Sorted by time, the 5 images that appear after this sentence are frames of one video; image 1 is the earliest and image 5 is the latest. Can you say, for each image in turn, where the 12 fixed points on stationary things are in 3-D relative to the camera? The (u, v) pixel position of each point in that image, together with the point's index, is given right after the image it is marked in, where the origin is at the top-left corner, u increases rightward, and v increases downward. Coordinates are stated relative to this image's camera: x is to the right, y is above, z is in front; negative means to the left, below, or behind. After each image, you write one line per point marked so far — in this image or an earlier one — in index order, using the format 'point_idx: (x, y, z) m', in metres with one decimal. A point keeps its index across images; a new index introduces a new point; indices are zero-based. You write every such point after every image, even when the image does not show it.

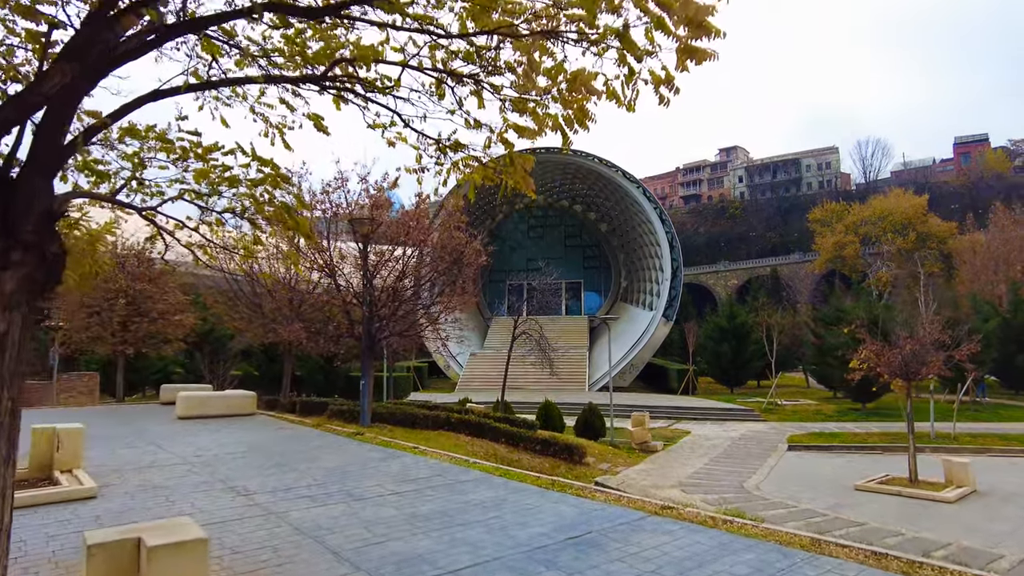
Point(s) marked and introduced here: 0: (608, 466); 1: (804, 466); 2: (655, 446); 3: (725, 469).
0: (+1.8, -3.3, +12.2) m
1: (+5.6, -3.4, +12.5) m
2: (+3.2, -3.5, +14.4) m
3: (+4.0, -3.4, +12.2) m
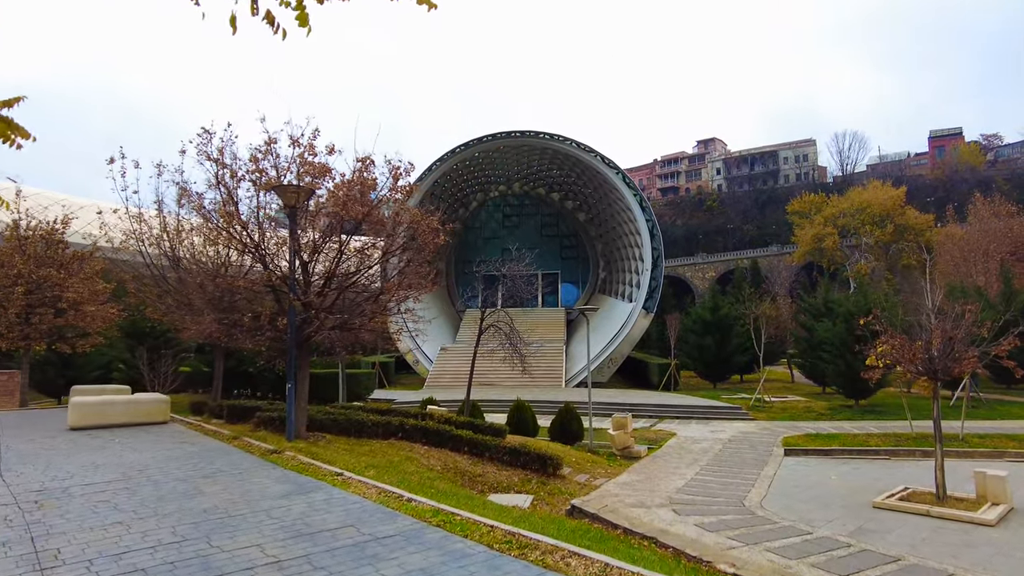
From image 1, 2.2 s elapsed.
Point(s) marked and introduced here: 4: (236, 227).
0: (+1.2, -3.1, +10.6) m
1: (+5.0, -3.2, +11.0) m
2: (+2.5, -3.2, +12.9) m
3: (+3.4, -3.2, +10.7) m
4: (-4.2, +1.0, +9.8) m
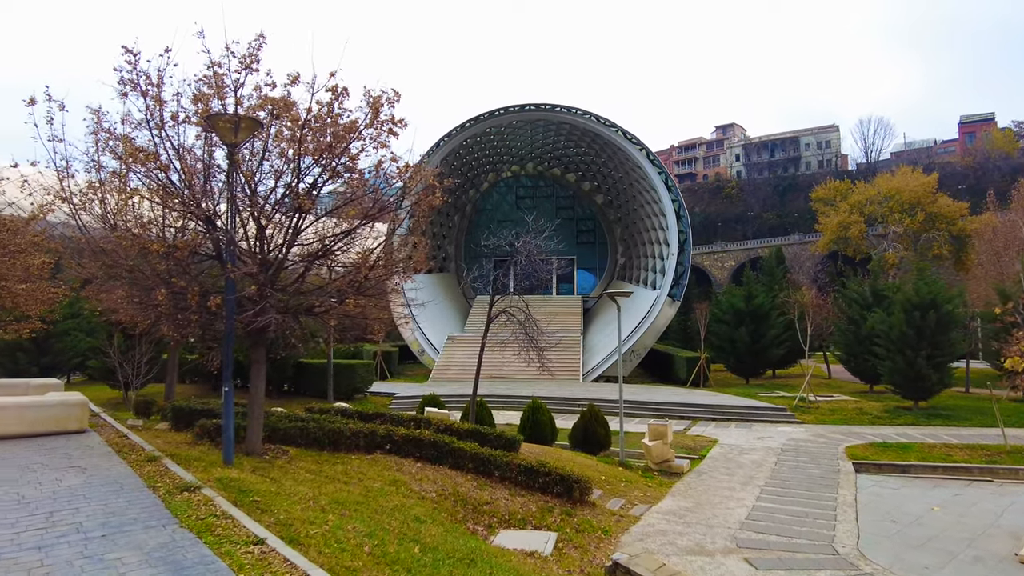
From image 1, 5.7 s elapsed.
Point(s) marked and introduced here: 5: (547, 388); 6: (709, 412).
0: (+1.4, -2.8, +8.4) m
1: (+5.2, -2.9, +8.7) m
2: (+2.7, -2.9, +10.6) m
3: (+3.6, -2.9, +8.4) m
4: (-4.0, +1.3, +7.6) m
5: (+1.1, -3.0, +19.9) m
6: (+5.1, -3.2, +16.7) m
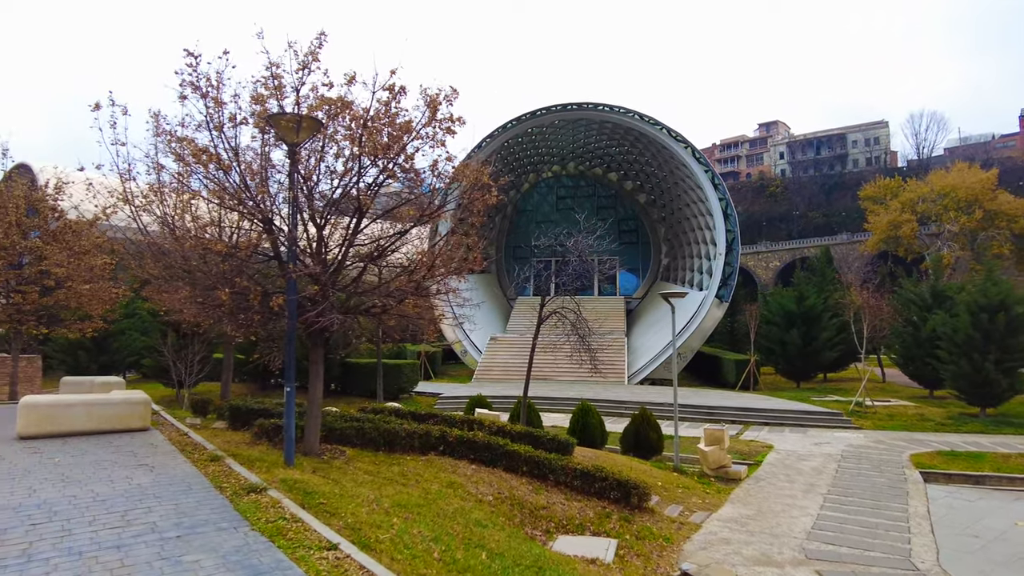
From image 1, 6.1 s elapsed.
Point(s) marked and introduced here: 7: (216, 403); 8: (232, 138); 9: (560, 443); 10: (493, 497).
0: (+2.1, -2.8, +8.1) m
1: (+5.9, -2.9, +8.3) m
2: (+3.6, -2.9, +10.3) m
3: (+4.3, -2.9, +8.1) m
4: (-3.3, +1.3, +7.6) m
5: (+2.4, -3.1, +19.7) m
6: (+6.2, -3.2, +16.3) m
7: (-4.7, -1.8, +10.3) m
8: (-3.5, +1.9, +8.1) m
9: (+0.7, -2.1, +8.9) m
10: (-0.2, -2.3, +7.2) m
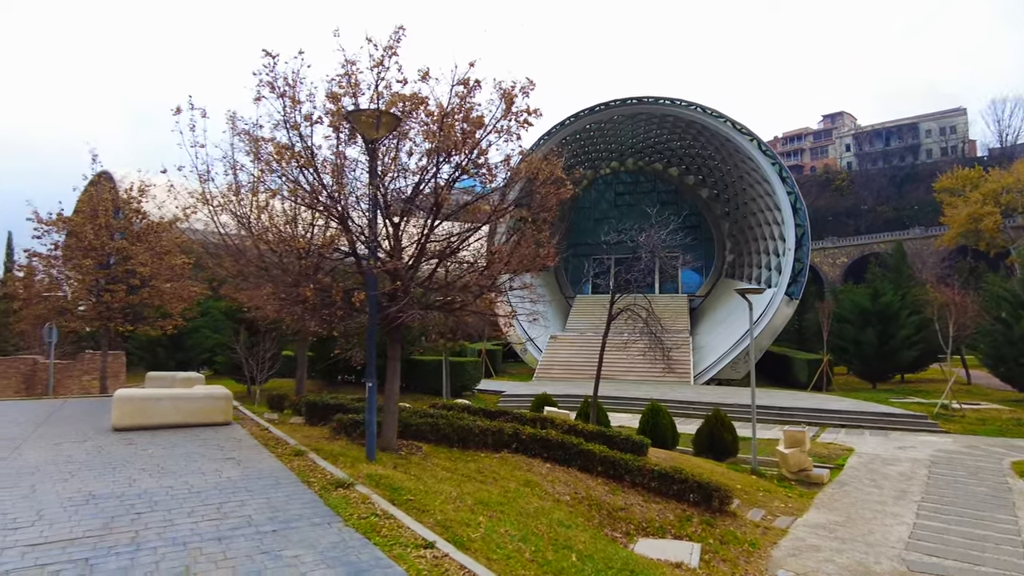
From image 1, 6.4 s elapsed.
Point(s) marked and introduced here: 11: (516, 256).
0: (+3.0, -2.7, +7.8) m
1: (+6.8, -2.8, +7.6) m
2: (+4.6, -2.8, +9.8) m
3: (+5.2, -2.8, +7.5) m
4: (-2.5, +1.3, +7.7) m
5: (+4.3, -3.0, +19.2) m
6: (+7.8, -3.1, +15.6) m
7: (-3.6, -1.8, +10.5) m
8: (-2.6, +1.9, +8.2) m
9: (+1.6, -2.0, +8.6) m
10: (+0.6, -2.2, +7.0) m
11: (0.0, +0.4, +7.5) m
